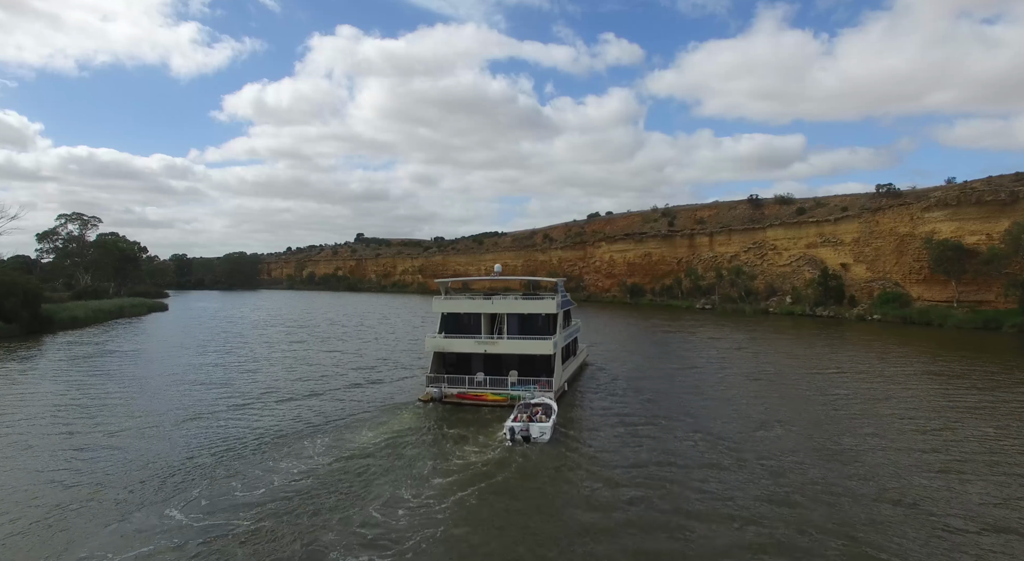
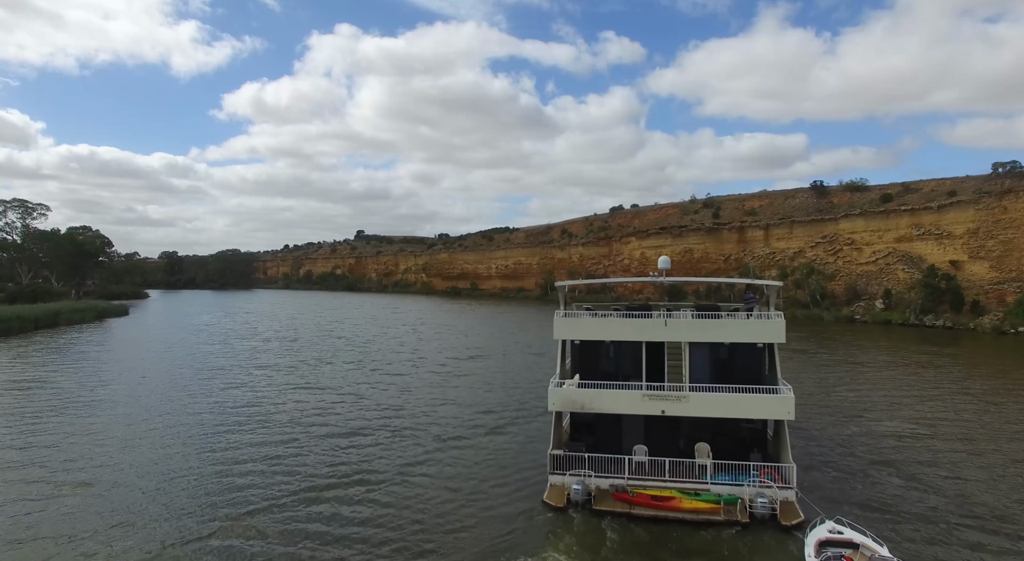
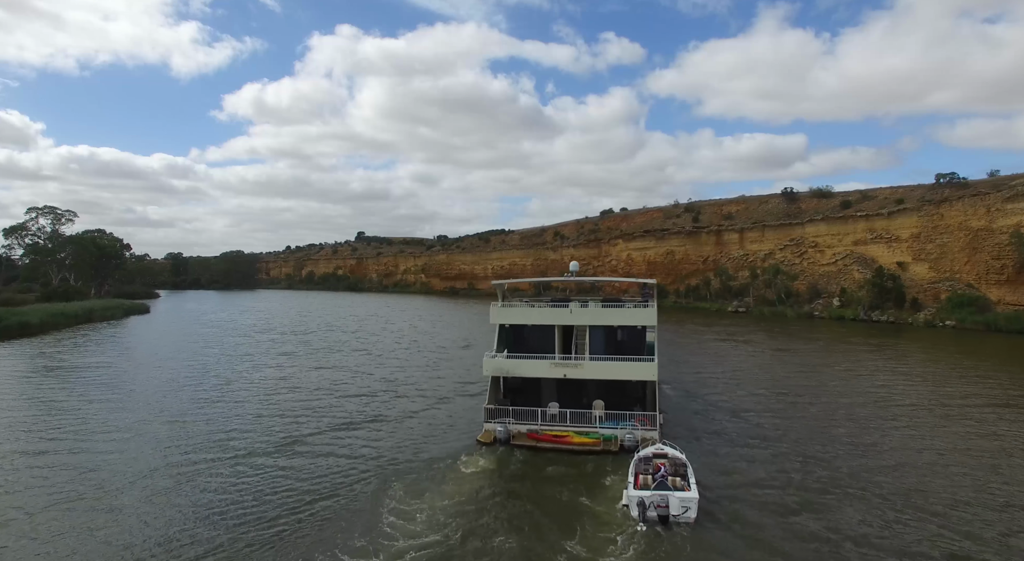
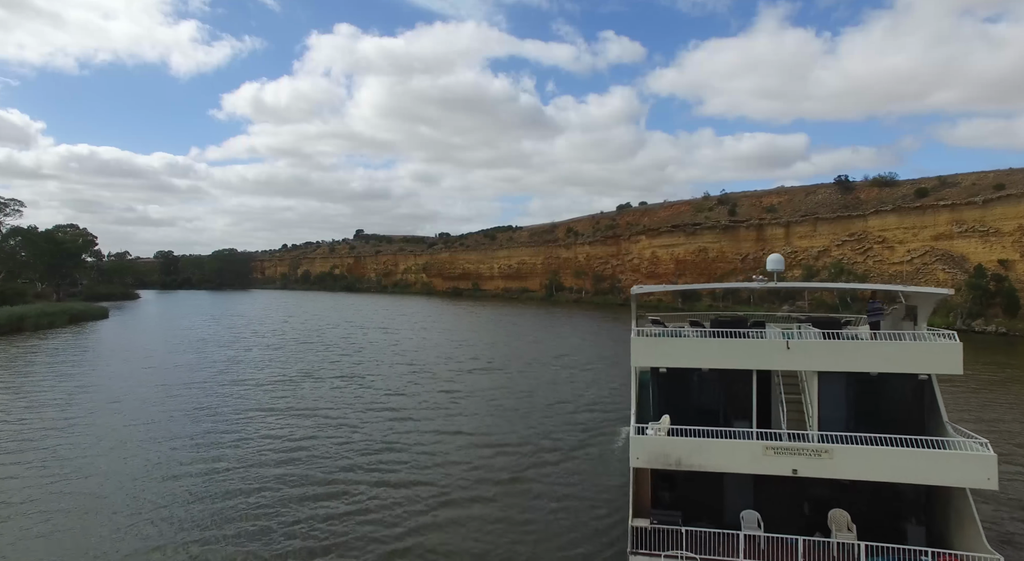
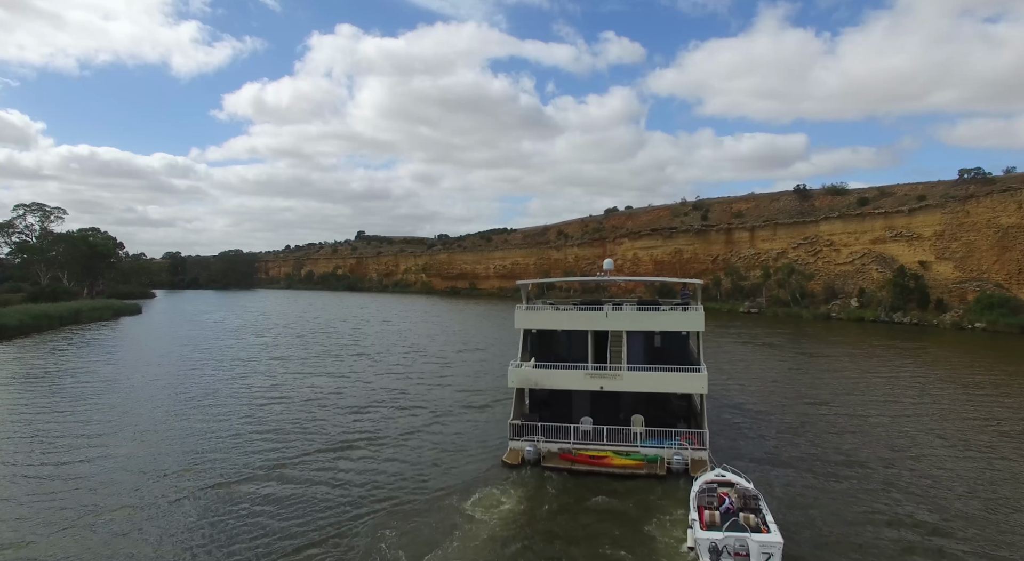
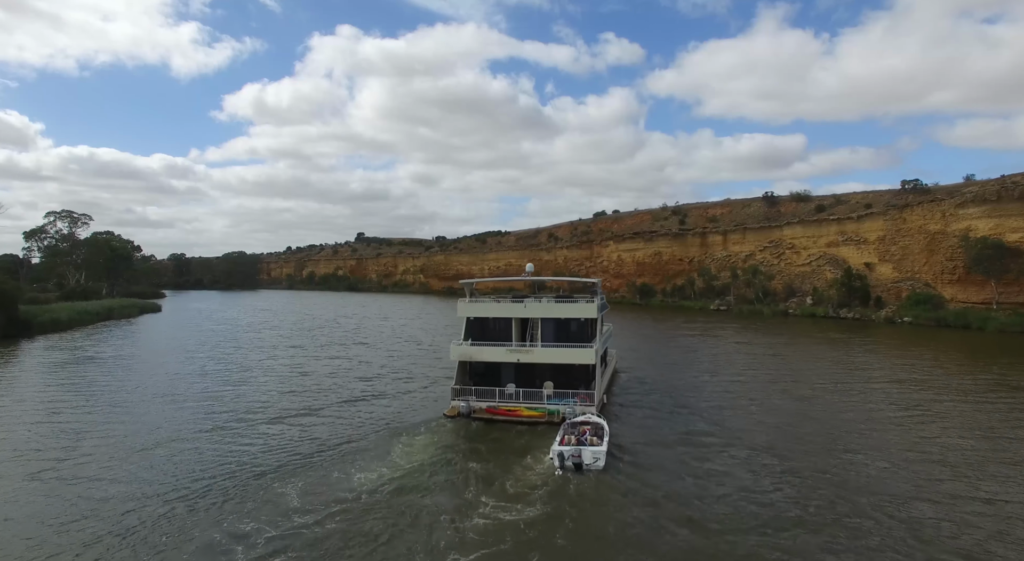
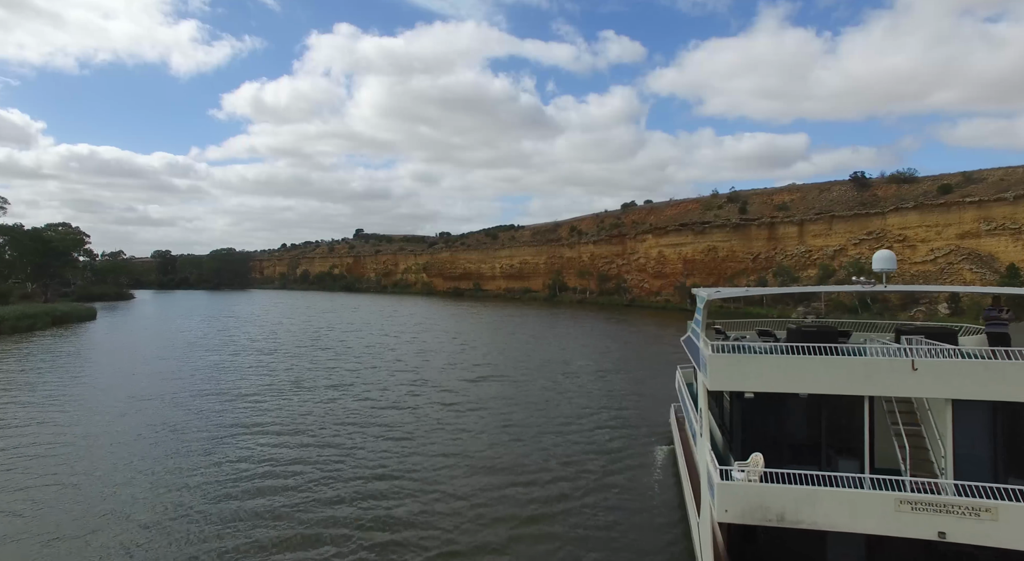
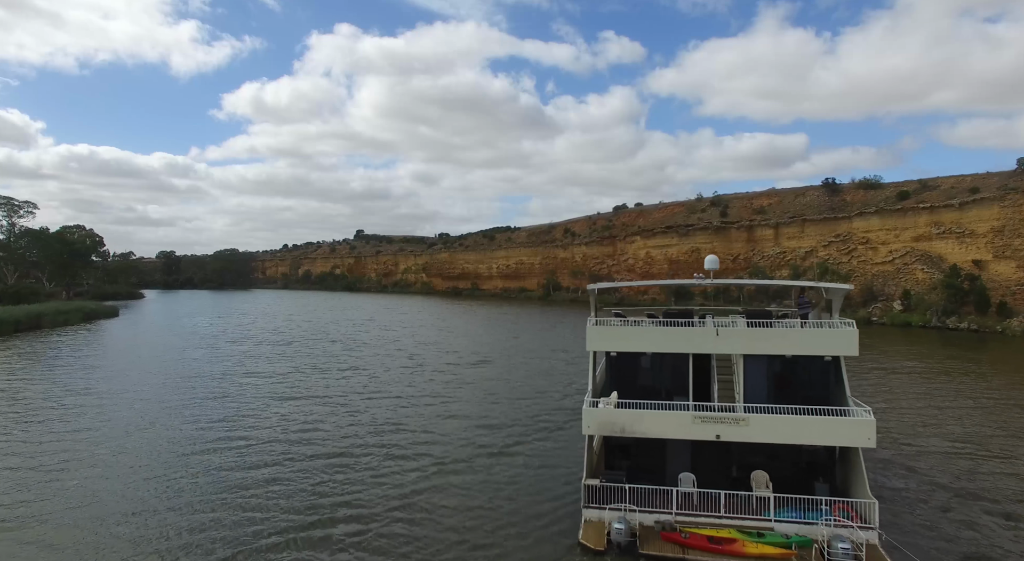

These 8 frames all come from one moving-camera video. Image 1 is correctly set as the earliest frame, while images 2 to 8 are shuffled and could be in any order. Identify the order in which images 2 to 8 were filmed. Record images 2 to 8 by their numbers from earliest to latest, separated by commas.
6, 3, 5, 2, 8, 4, 7
